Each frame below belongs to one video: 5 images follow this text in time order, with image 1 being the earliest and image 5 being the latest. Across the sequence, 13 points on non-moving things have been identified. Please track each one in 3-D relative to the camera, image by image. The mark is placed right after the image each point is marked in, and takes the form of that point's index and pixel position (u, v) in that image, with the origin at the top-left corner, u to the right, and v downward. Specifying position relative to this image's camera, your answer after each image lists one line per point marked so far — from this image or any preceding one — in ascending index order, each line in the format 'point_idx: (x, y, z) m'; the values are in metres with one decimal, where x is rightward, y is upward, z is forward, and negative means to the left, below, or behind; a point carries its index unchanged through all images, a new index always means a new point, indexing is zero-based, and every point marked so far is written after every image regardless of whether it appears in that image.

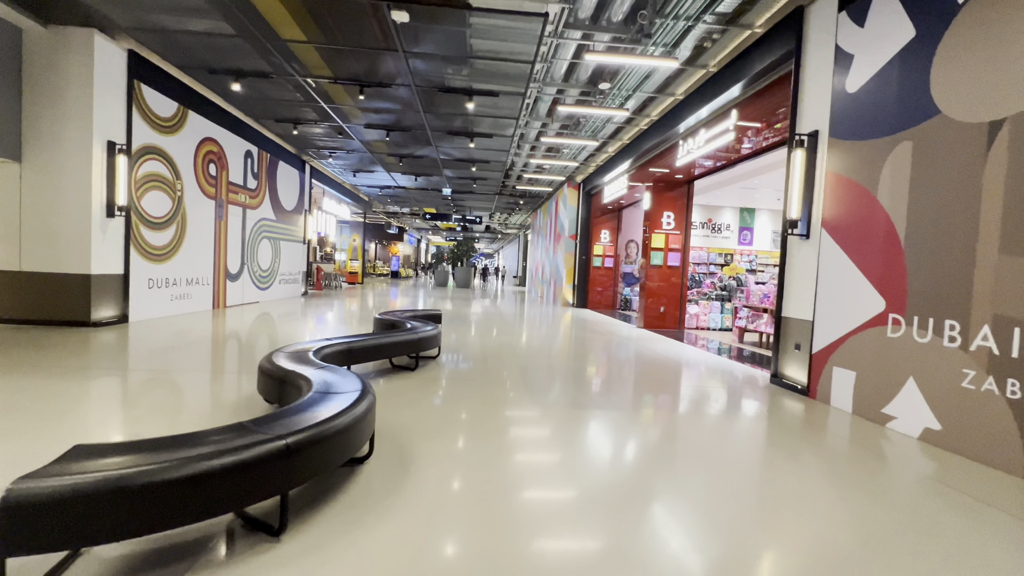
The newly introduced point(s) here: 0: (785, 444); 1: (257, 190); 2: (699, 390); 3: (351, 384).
0: (+1.8, -1.0, +3.0) m
1: (-5.1, +1.9, +9.0) m
2: (+2.1, -1.1, +5.2) m
3: (-0.8, -0.5, +2.3) m
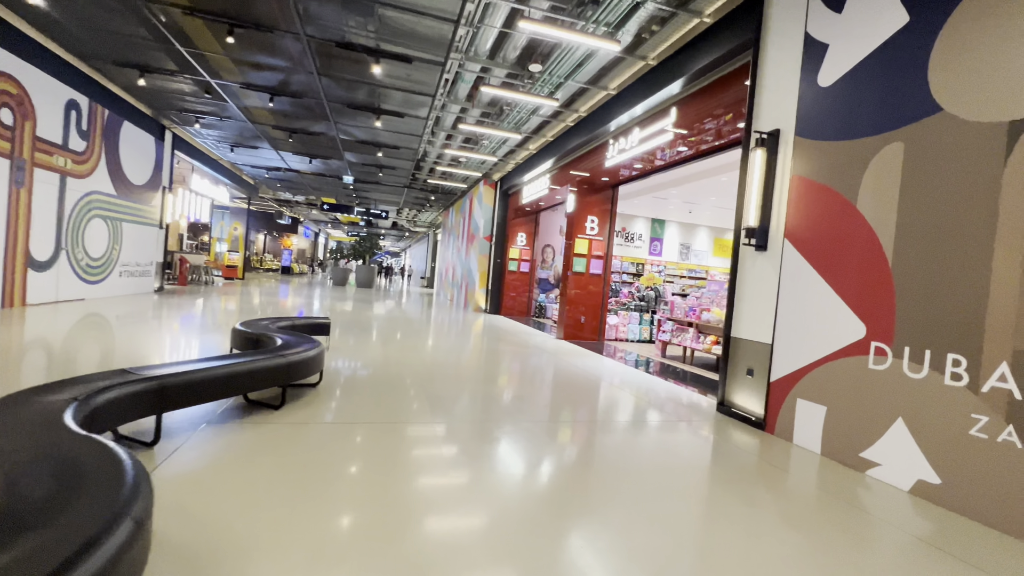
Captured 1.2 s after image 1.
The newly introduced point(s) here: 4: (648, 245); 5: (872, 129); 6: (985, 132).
0: (+1.3, -1.1, +2.4) m
1: (-6.5, +2.0, +6.9) m
2: (+1.1, -1.2, +4.7) m
3: (-1.1, -0.5, +1.2) m
4: (+3.7, +1.2, +12.3) m
5: (+2.1, +0.9, +2.7) m
6: (+2.3, +0.7, +2.2) m
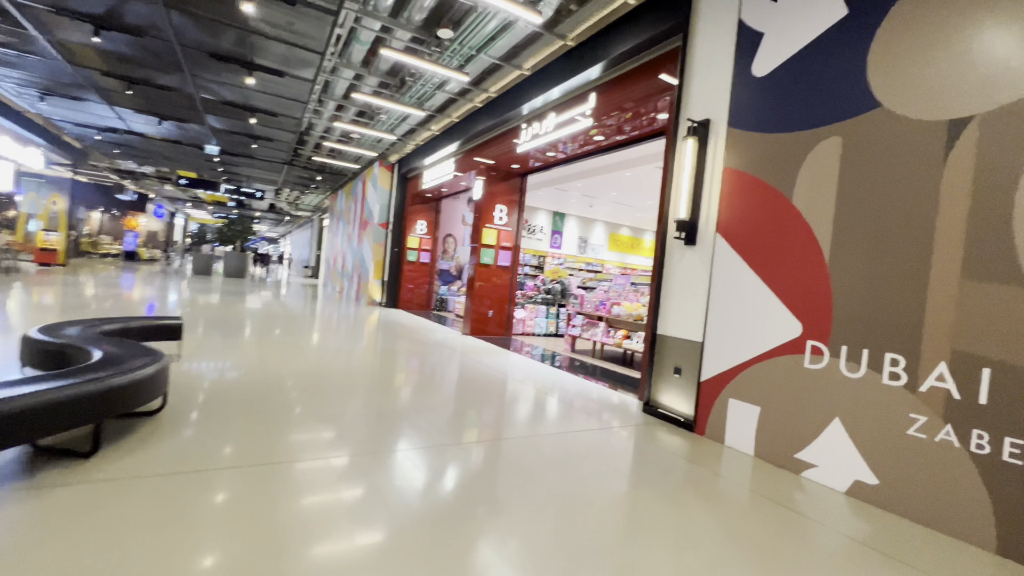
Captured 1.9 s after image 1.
0: (+1.0, -1.1, +2.2) m
1: (-7.7, +2.2, +4.7) m
2: (+0.3, -1.1, +4.4) m
3: (-1.1, -0.5, +0.5) m
4: (+1.0, +1.4, +12.3) m
5: (+1.7, +1.0, +2.6) m
6: (+2.0, +0.8, +2.1) m
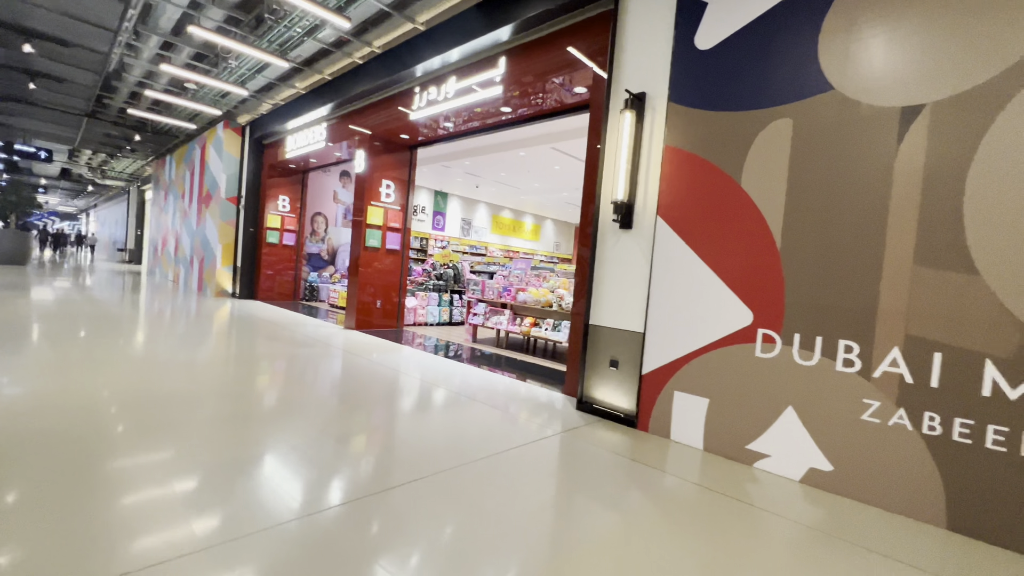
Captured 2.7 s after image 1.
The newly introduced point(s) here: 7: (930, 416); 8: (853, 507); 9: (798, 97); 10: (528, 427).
0: (+0.8, -1.1, +2.0) m
1: (-8.3, +2.1, +1.8) m
2: (-0.5, -1.0, +3.9) m
3: (-0.7, -0.6, -0.3) m
4: (-2.1, +1.8, +11.6) m
5: (+1.4, +1.0, +2.5) m
6: (+1.7, +0.8, +2.1) m
7: (+1.8, -0.6, +2.0) m
8: (+1.6, -1.0, +2.1) m
9: (+1.5, +1.0, +2.4) m
10: (+0.1, -1.0, +3.1) m
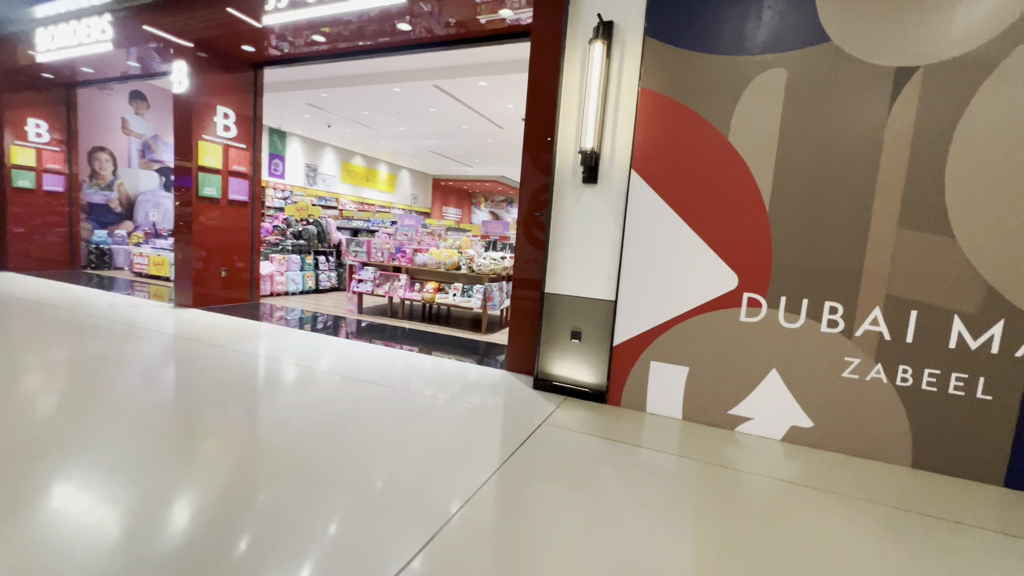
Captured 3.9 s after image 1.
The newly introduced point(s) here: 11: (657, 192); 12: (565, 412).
0: (+0.9, -1.0, +1.9) m
1: (-7.6, +1.7, -1.7) m
2: (-1.0, -0.8, +3.1) m
3: (+0.3, -0.7, -0.8) m
4: (-5.2, +2.6, +9.5) m
5: (+1.2, +1.2, +2.3) m
6: (+1.7, +1.0, +2.1) m
7: (+1.8, -0.4, +2.1) m
8: (+1.6, -0.8, +2.2) m
9: (+1.4, +1.2, +2.2) m
10: (-0.1, -0.8, +2.7) m
11: (+0.8, +0.5, +2.5) m
12: (+0.3, -0.8, +2.7) m
